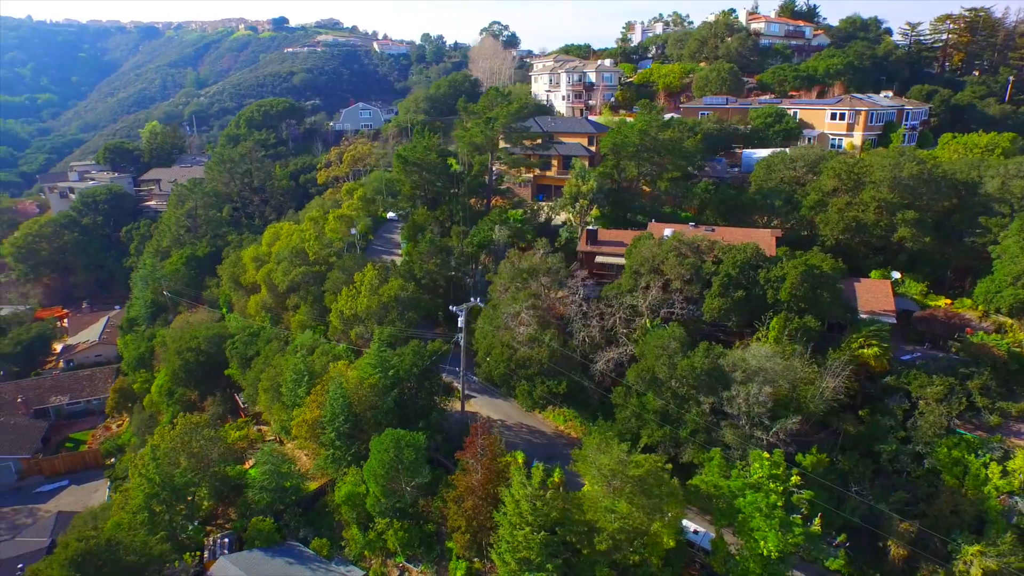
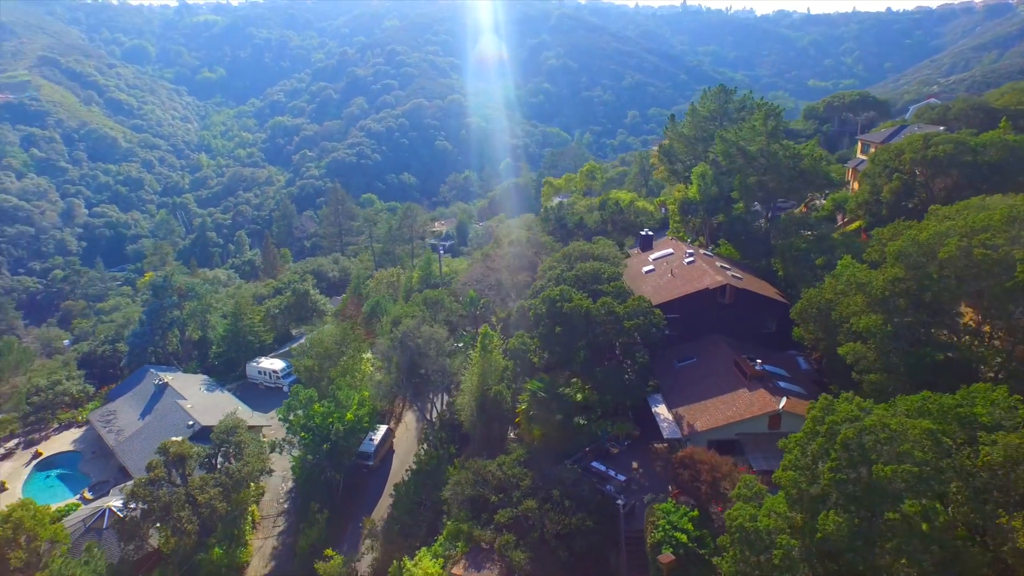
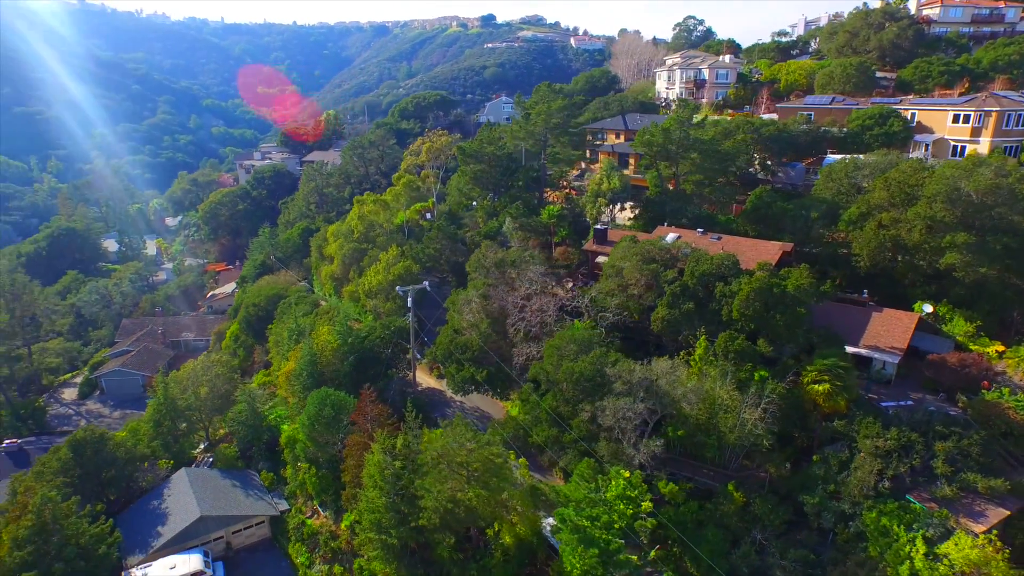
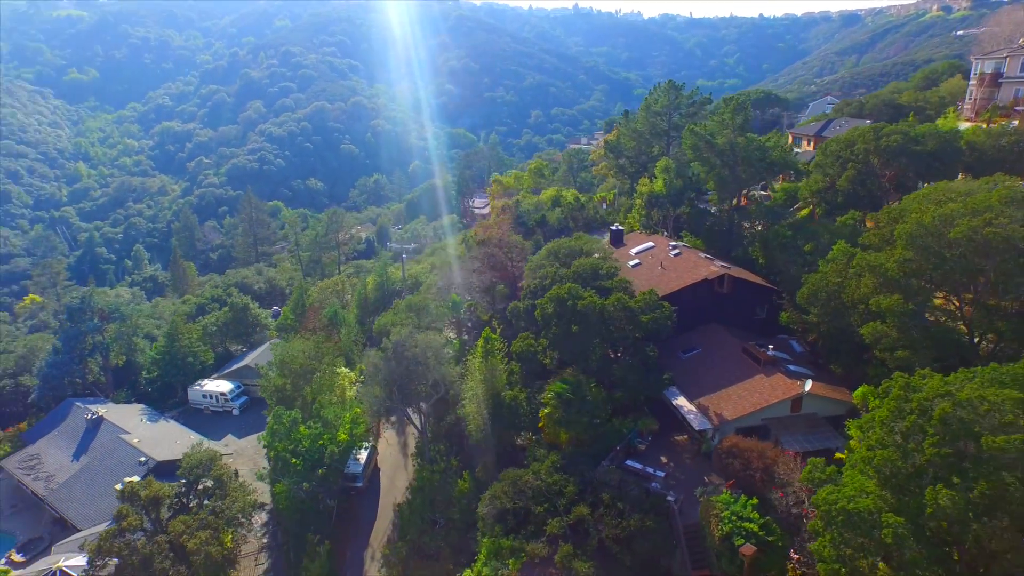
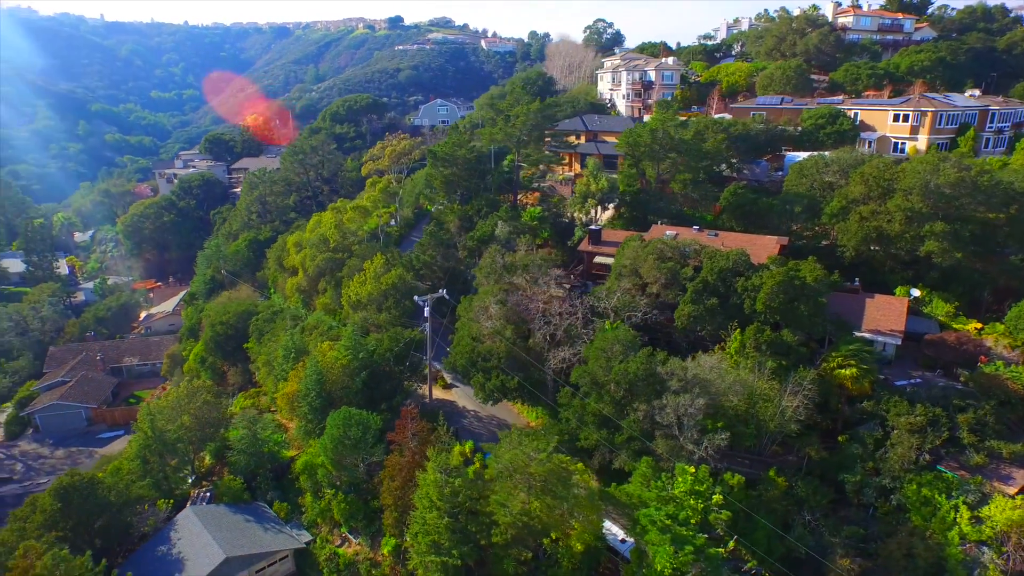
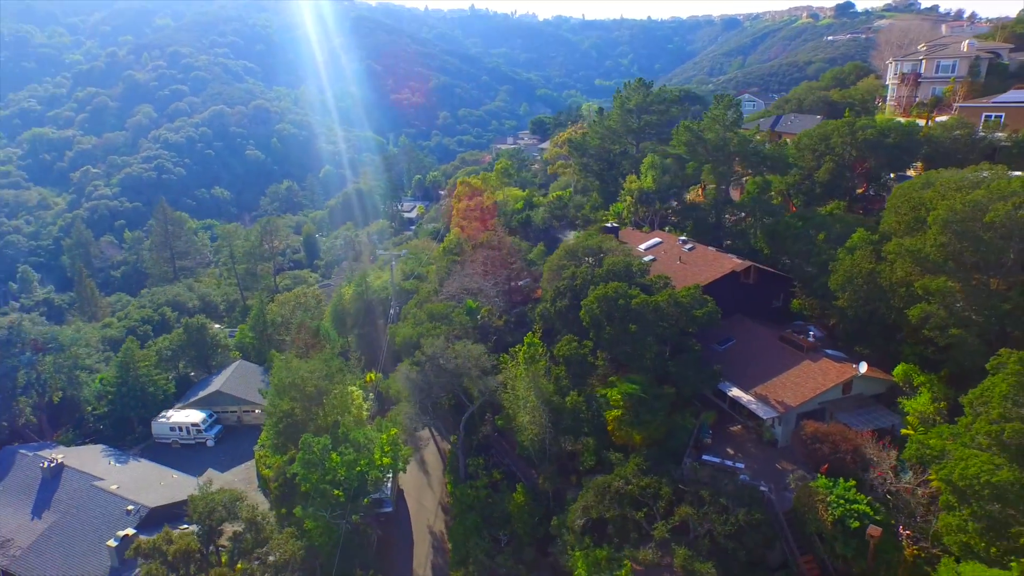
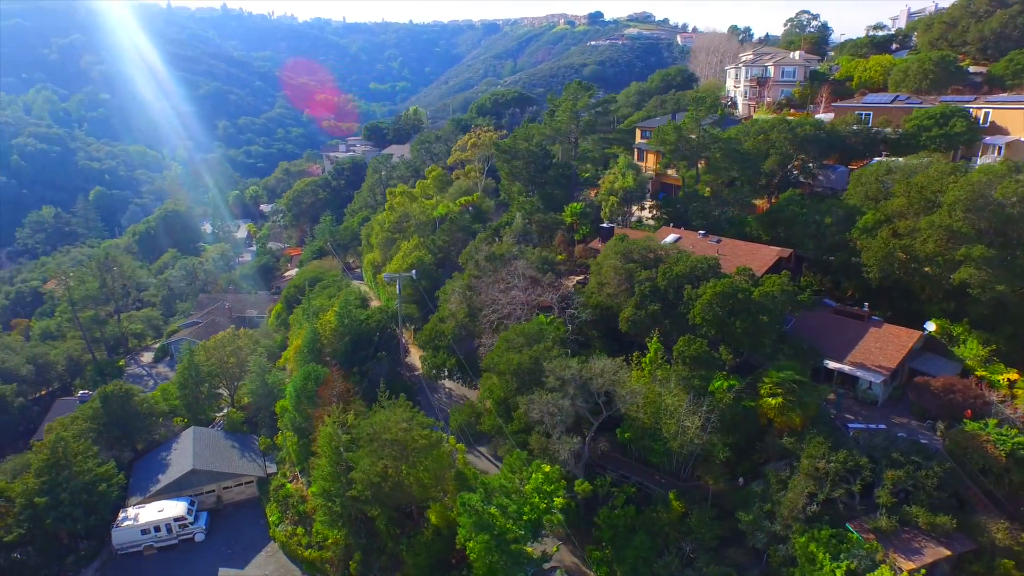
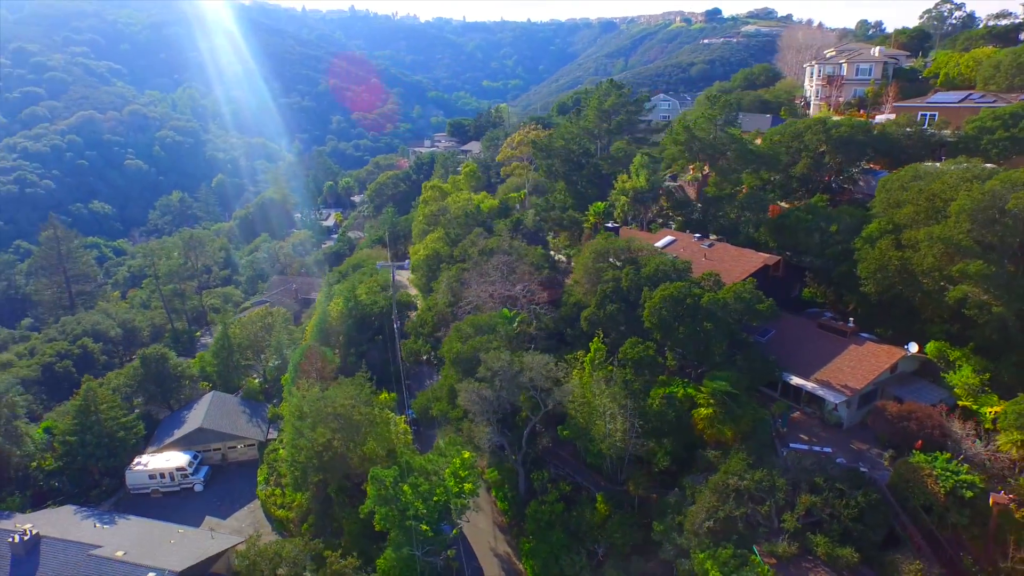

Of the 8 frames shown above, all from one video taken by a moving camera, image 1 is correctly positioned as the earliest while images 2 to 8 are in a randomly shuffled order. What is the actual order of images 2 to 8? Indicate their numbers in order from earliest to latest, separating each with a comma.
5, 3, 7, 8, 6, 4, 2
